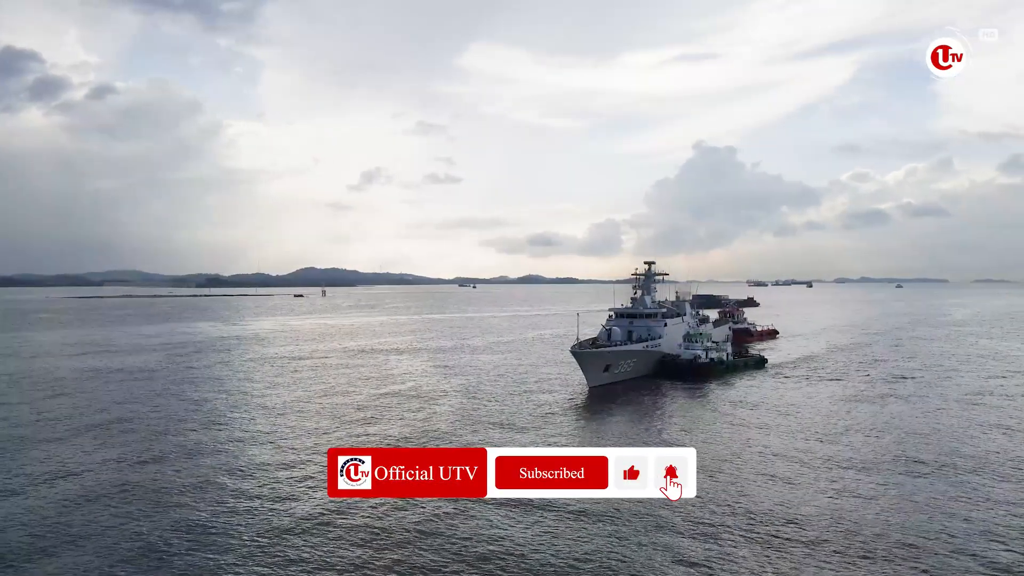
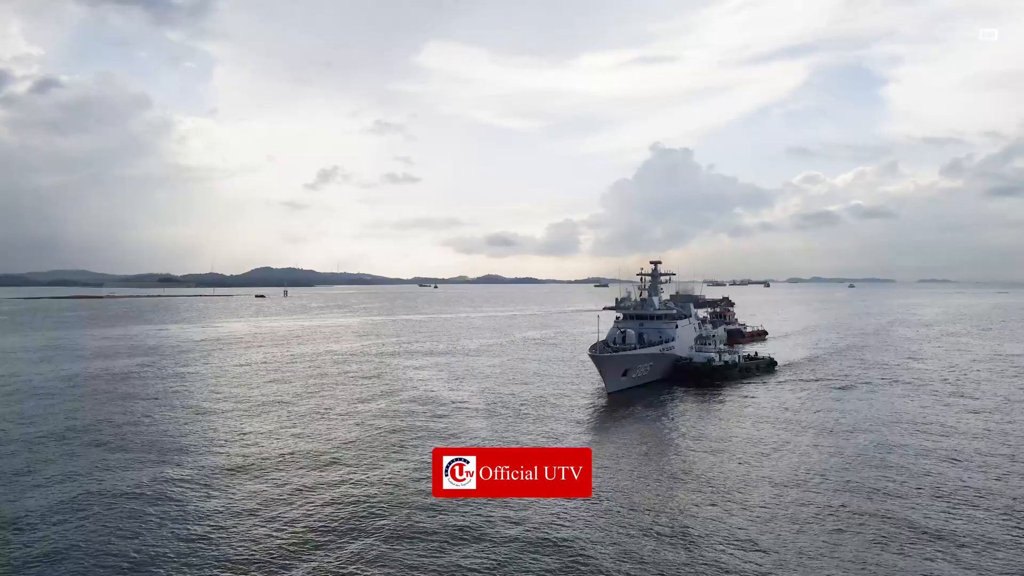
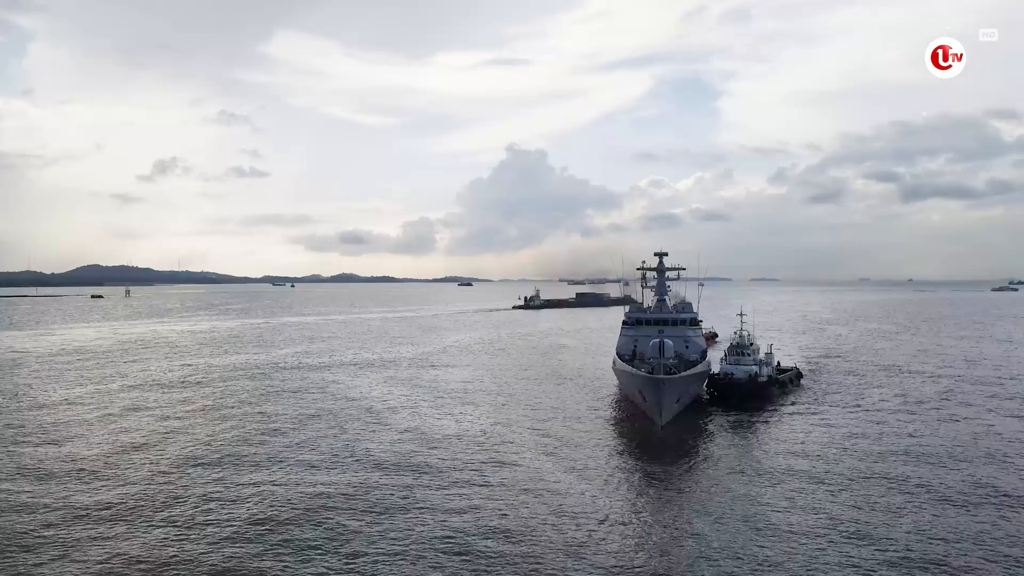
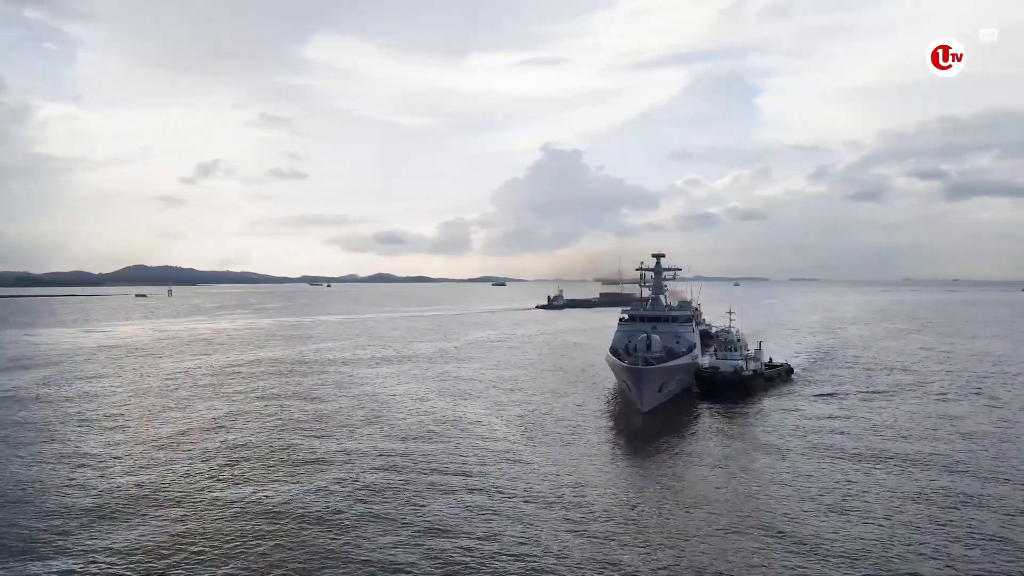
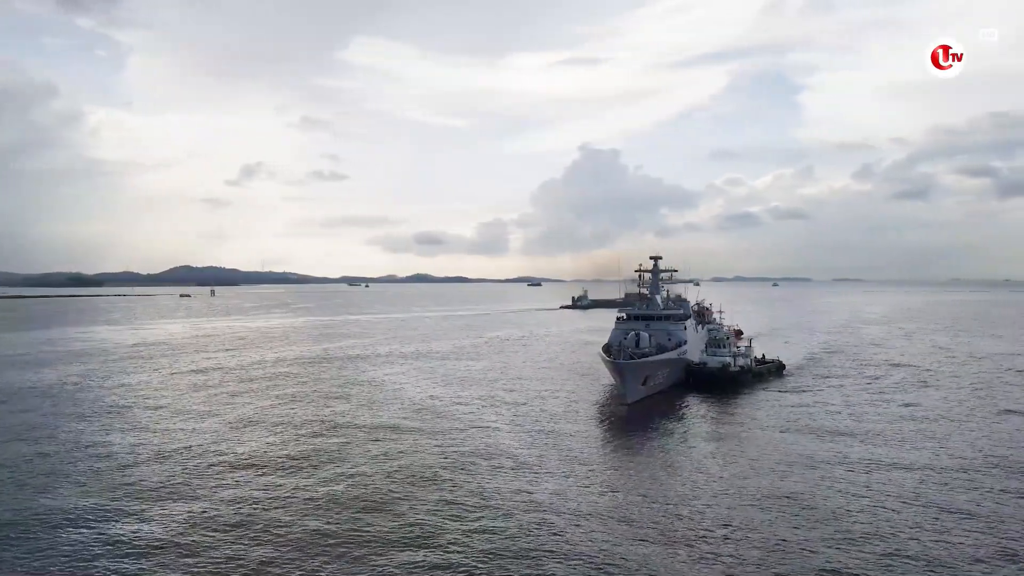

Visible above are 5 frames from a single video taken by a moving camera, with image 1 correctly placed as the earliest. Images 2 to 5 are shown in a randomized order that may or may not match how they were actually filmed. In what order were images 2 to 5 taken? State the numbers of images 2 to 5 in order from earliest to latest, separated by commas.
2, 5, 4, 3
